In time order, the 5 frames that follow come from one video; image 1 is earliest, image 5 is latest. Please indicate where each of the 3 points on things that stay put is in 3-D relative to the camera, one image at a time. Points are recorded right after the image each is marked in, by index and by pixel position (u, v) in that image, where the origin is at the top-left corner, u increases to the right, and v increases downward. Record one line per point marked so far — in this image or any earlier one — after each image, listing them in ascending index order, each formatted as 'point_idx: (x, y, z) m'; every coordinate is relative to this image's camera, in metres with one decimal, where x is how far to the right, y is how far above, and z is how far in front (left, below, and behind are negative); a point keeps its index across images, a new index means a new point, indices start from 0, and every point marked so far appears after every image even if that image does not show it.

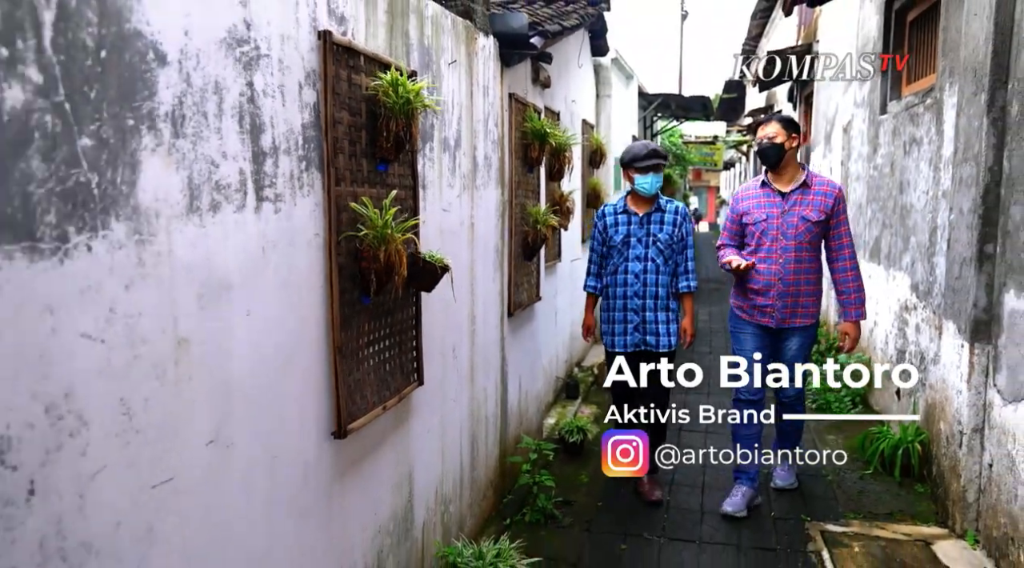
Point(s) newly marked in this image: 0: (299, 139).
0: (-0.5, +0.4, +1.9) m
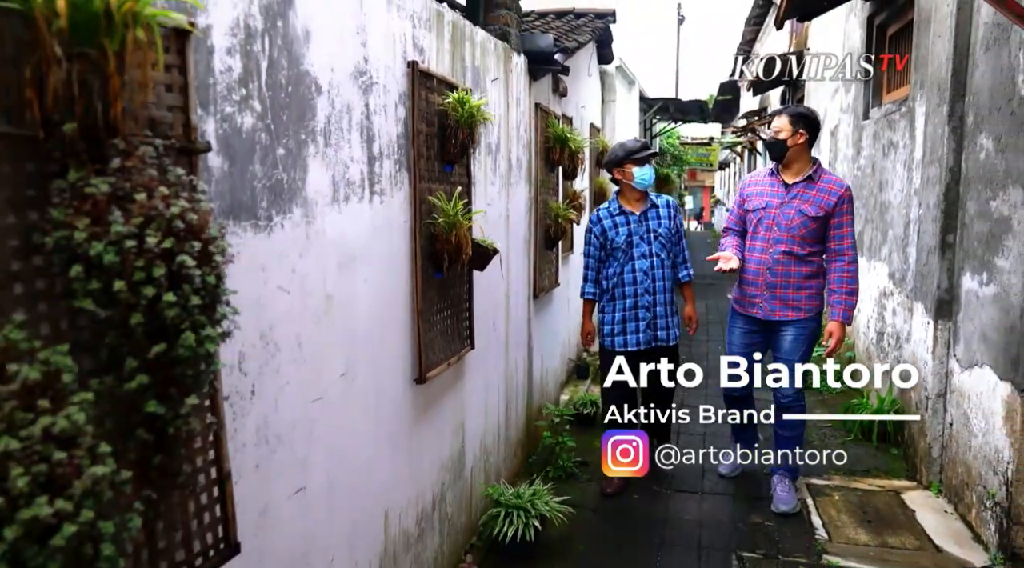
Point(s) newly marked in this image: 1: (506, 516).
0: (-0.4, +0.4, +2.5) m
1: (0.0, -1.0, +3.4) m
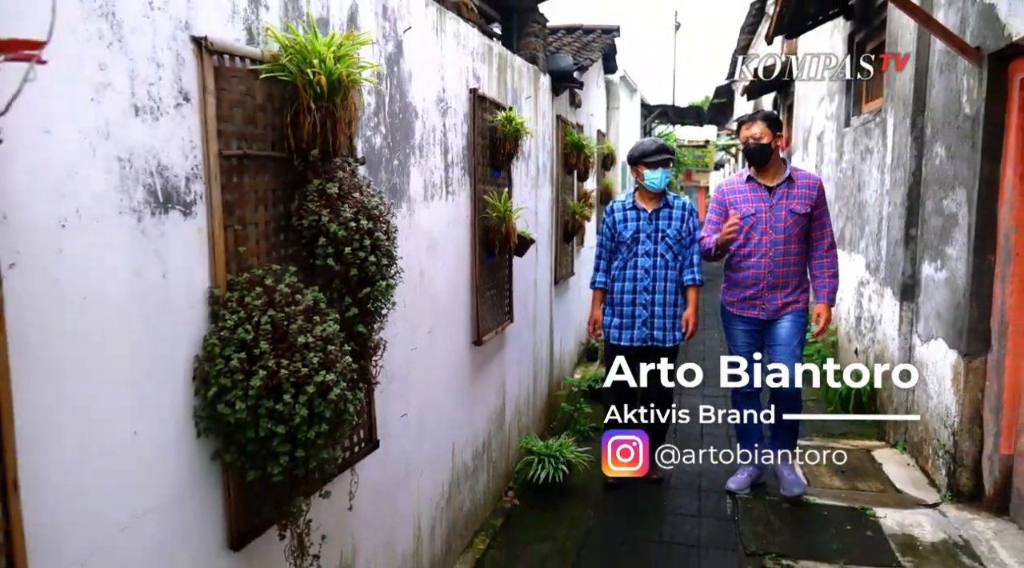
0: (-0.2, +0.5, +3.2) m
1: (+0.1, -0.9, +4.1) m
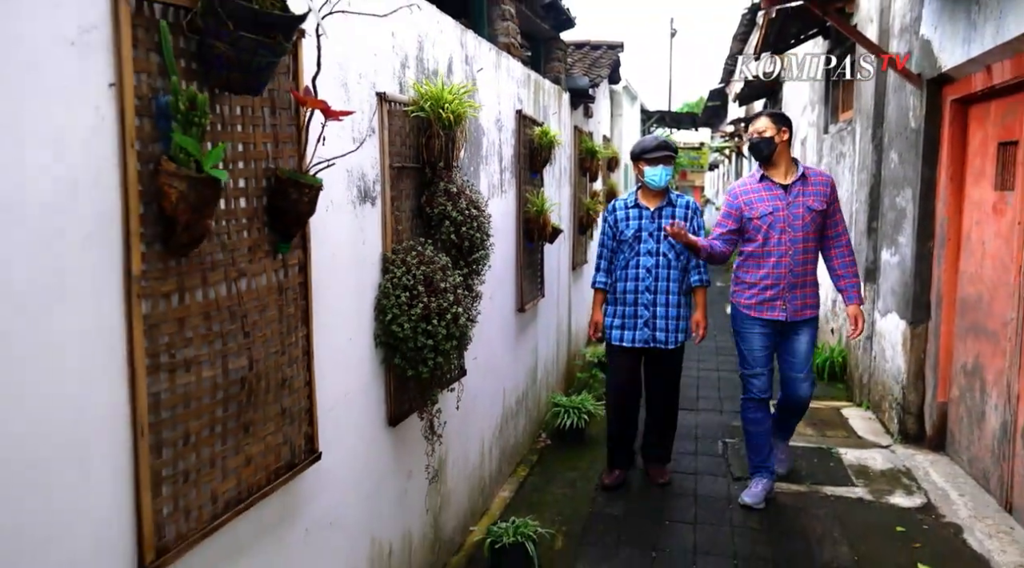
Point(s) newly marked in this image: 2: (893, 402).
0: (0.0, +0.6, +4.1) m
1: (+0.3, -0.8, +5.0) m
2: (+2.5, -0.8, +5.1) m
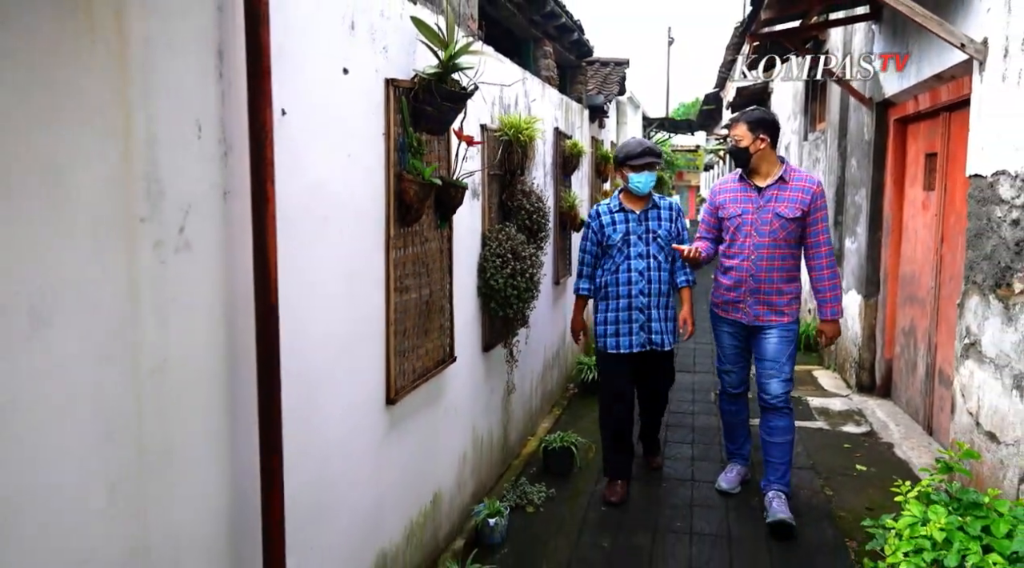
0: (+0.3, +0.8, +5.2) m
1: (+0.6, -0.7, +6.1) m
2: (+2.8, -0.6, +6.3) m
